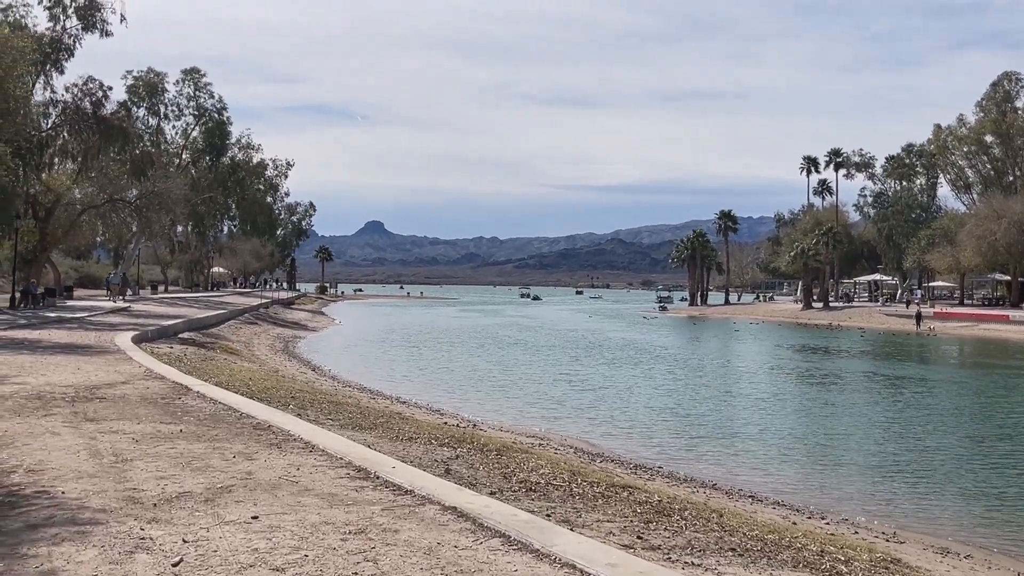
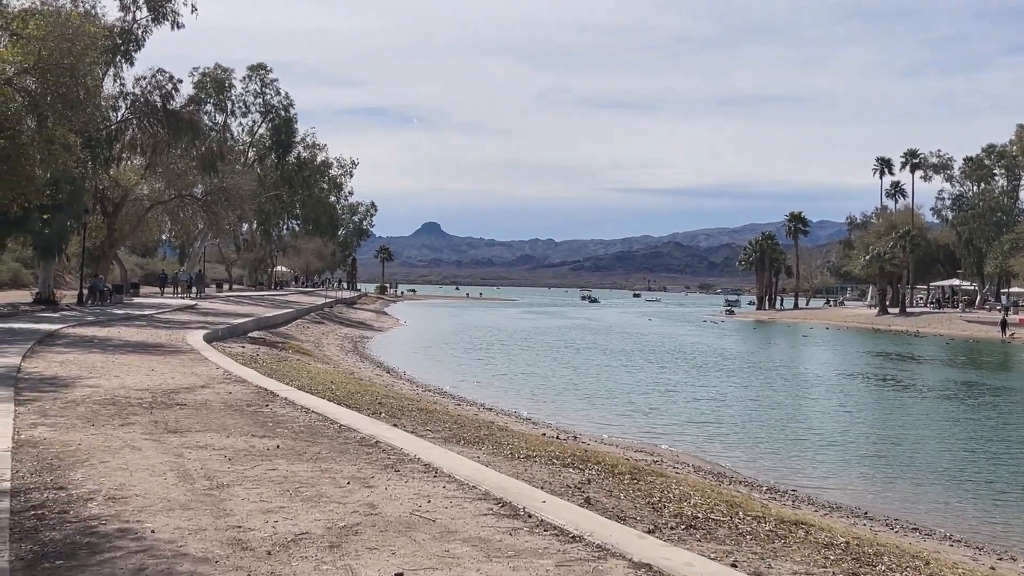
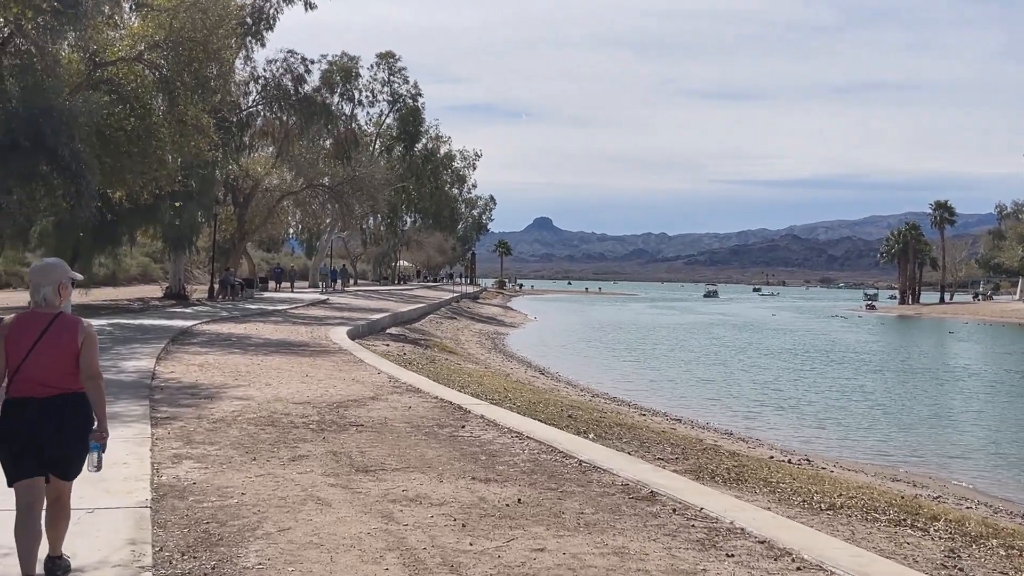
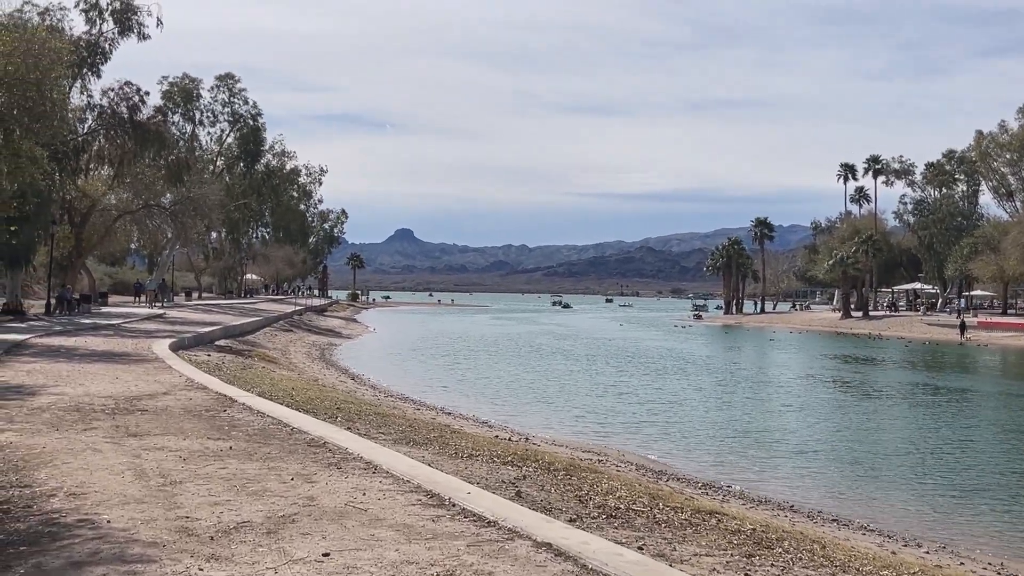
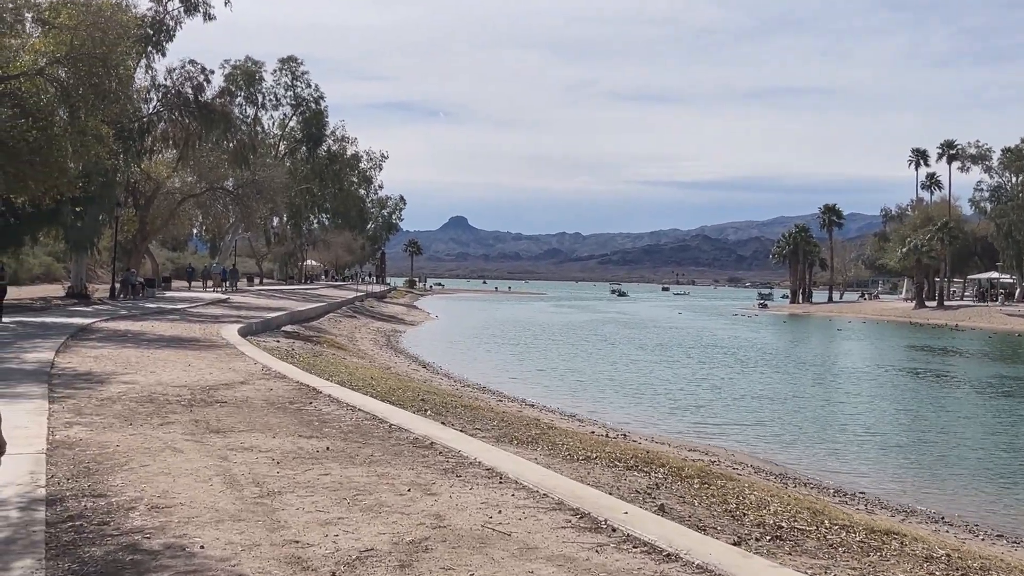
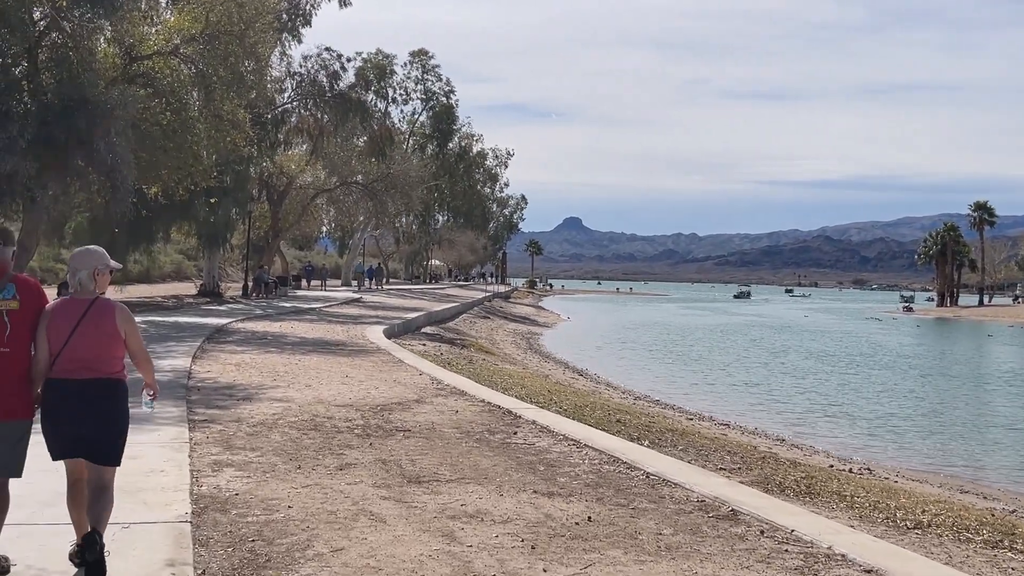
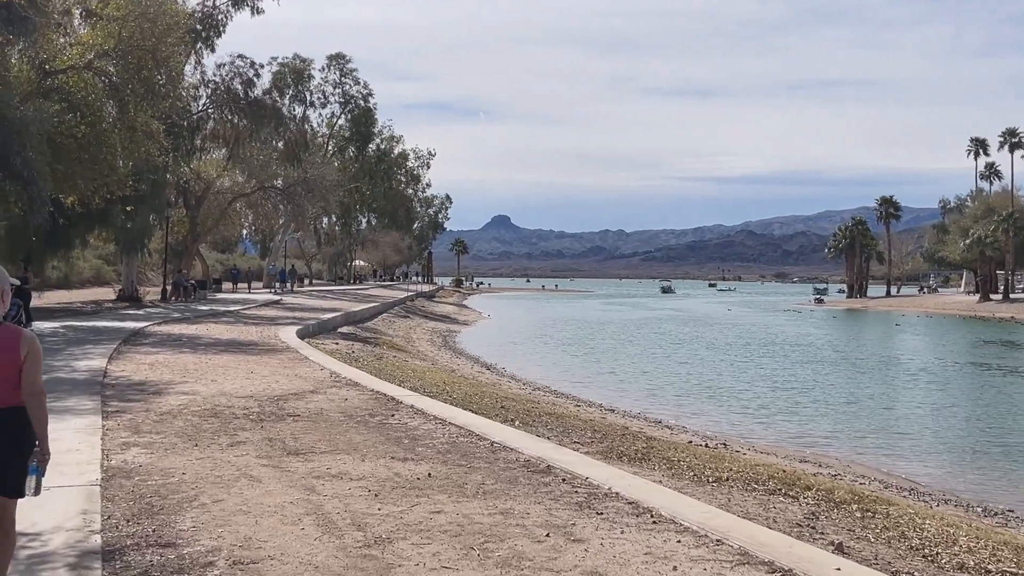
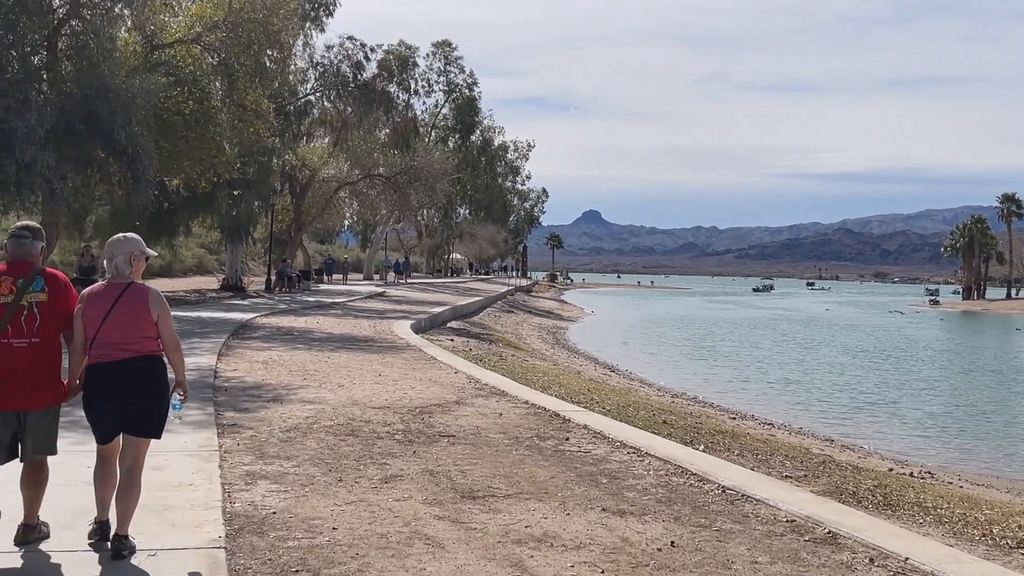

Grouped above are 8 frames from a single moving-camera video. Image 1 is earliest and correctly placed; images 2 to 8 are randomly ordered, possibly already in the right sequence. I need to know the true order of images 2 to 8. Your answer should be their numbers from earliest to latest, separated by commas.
4, 2, 5, 7, 3, 6, 8
